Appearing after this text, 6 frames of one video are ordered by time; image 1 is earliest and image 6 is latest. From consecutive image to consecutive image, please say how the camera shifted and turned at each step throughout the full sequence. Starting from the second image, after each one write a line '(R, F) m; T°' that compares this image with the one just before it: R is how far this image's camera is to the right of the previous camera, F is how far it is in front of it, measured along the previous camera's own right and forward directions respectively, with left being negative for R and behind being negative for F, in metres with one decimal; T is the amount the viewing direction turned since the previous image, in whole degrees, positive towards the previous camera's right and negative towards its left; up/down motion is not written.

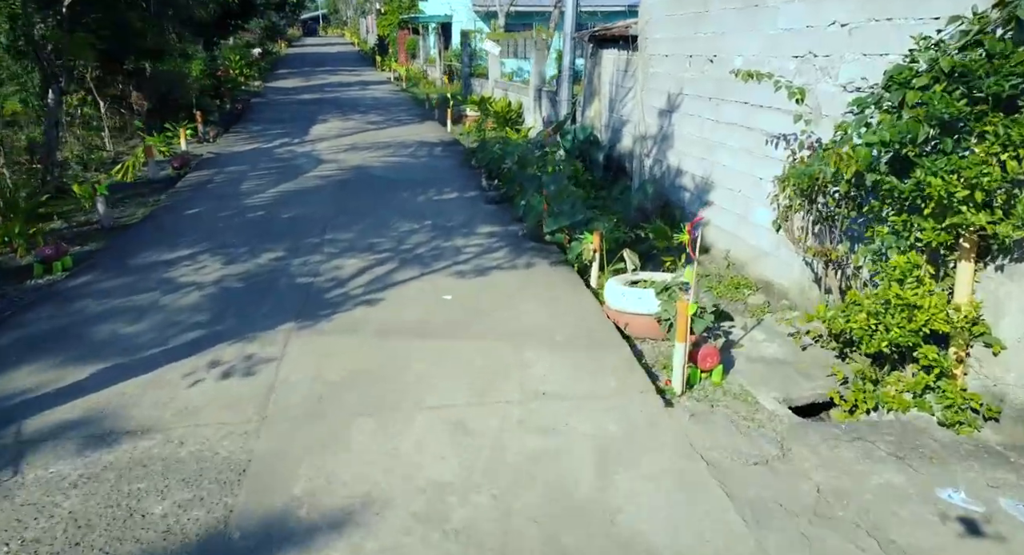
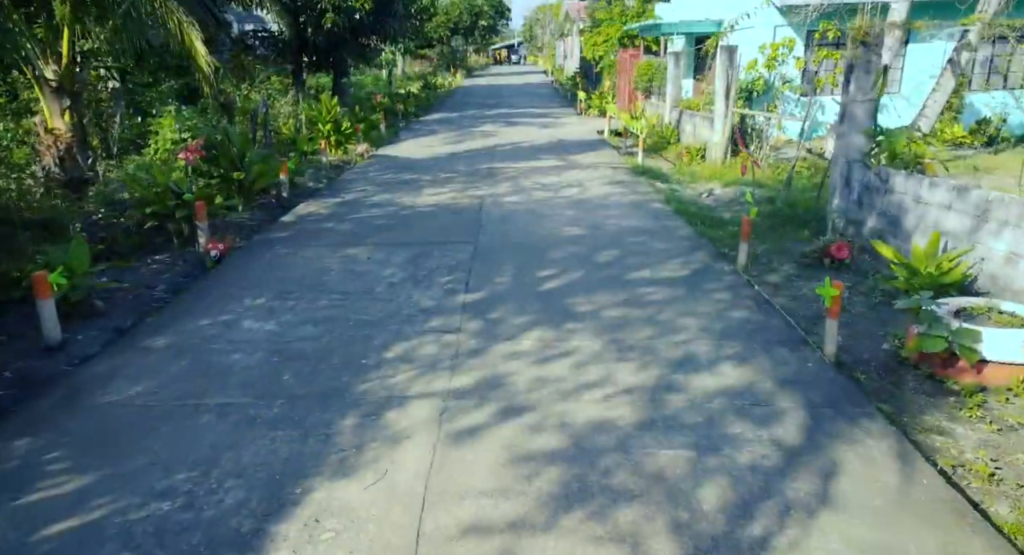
(+0.3, +2.4) m; -13°
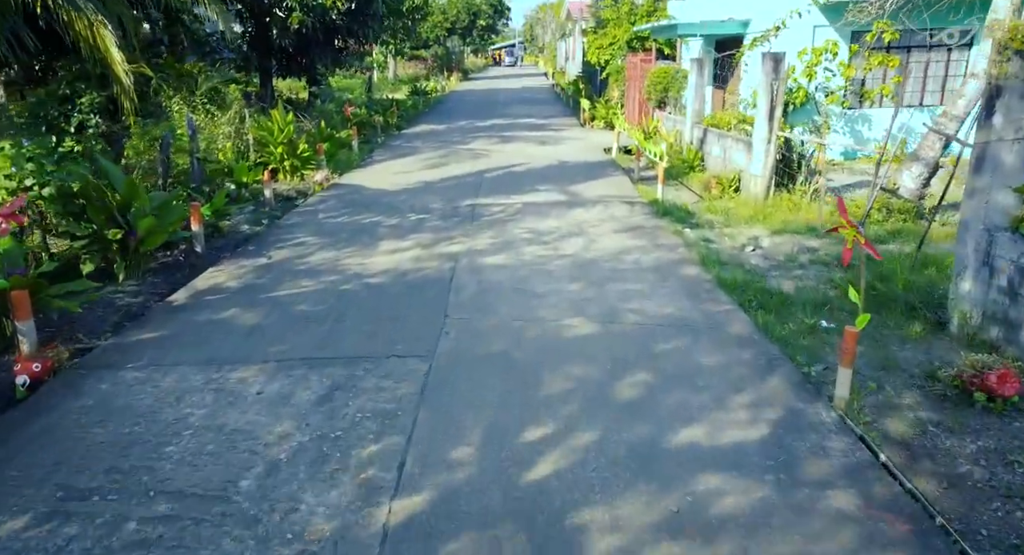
(+0.1, +2.2) m; 0°
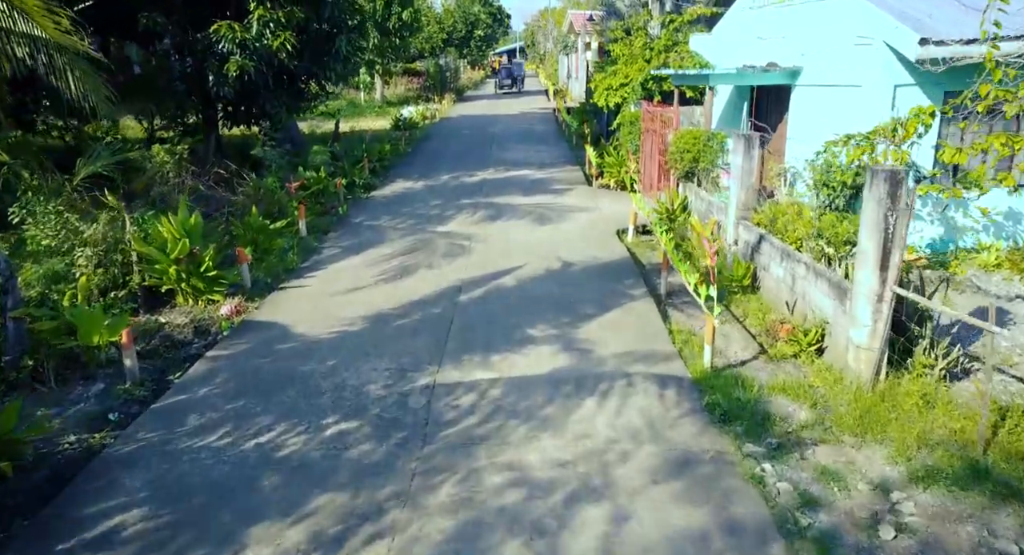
(+0.2, +3.1) m; 0°
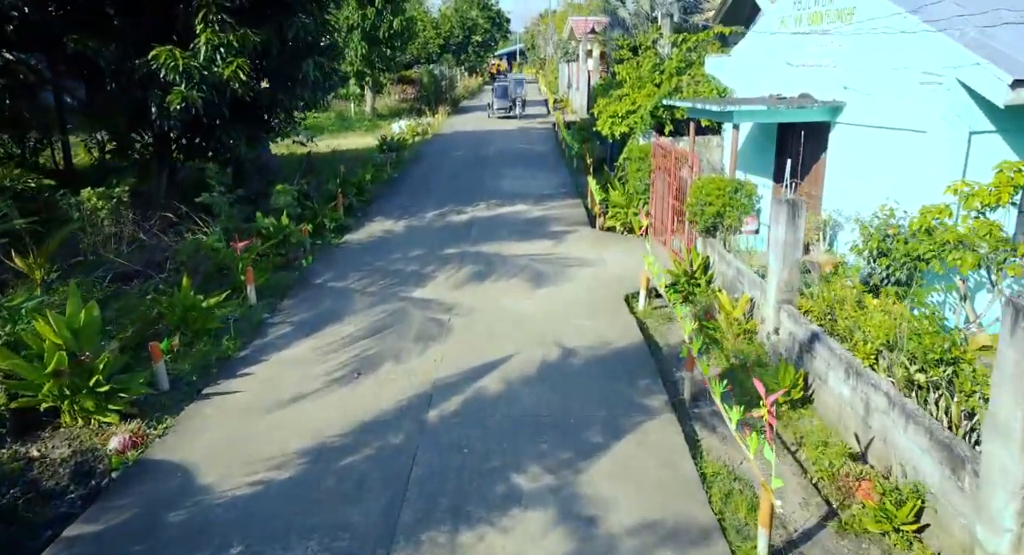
(+0.1, +1.9) m; 0°
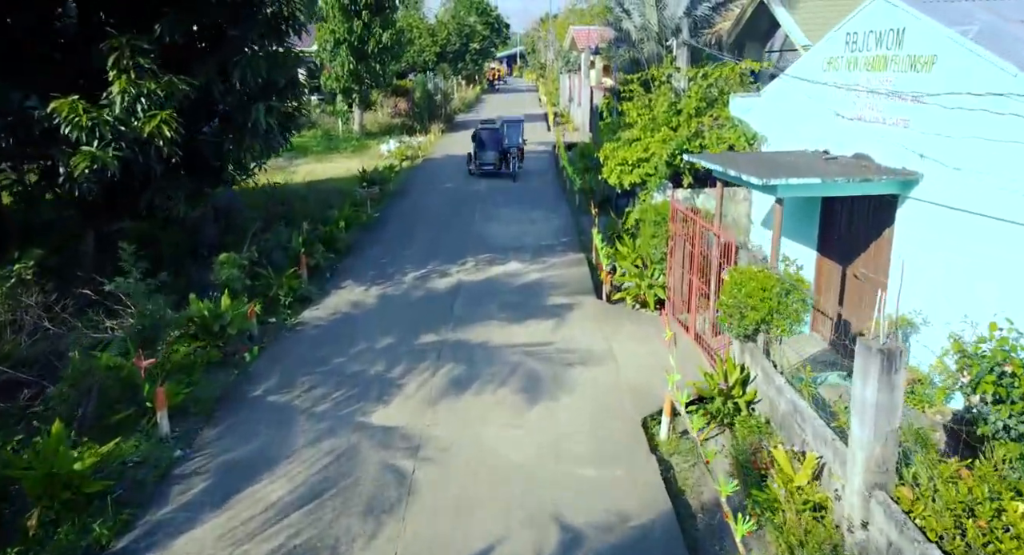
(+0.1, +2.2) m; 0°
